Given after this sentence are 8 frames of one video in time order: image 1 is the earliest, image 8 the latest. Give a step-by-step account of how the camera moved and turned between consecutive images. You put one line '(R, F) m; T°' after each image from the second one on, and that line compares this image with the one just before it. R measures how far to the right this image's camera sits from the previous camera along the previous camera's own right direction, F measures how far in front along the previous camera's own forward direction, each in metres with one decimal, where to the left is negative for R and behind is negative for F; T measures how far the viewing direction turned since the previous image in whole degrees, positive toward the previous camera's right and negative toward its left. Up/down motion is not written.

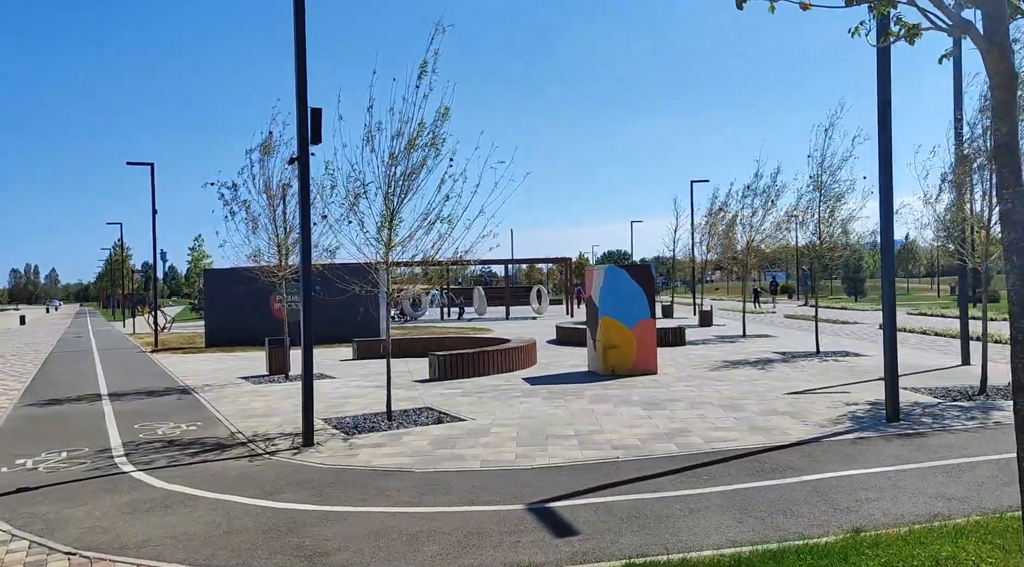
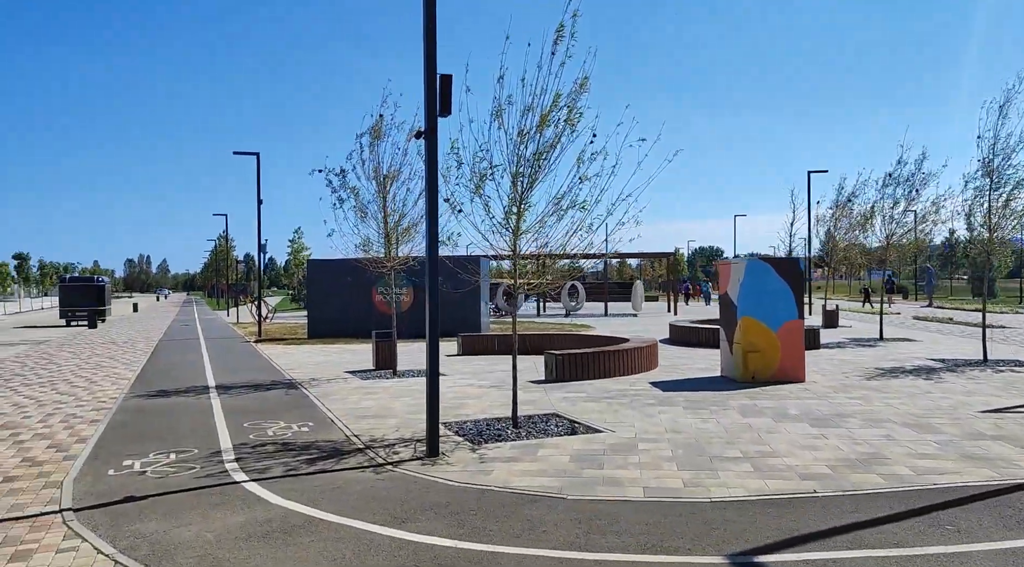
(-0.7, +1.2) m; -6°
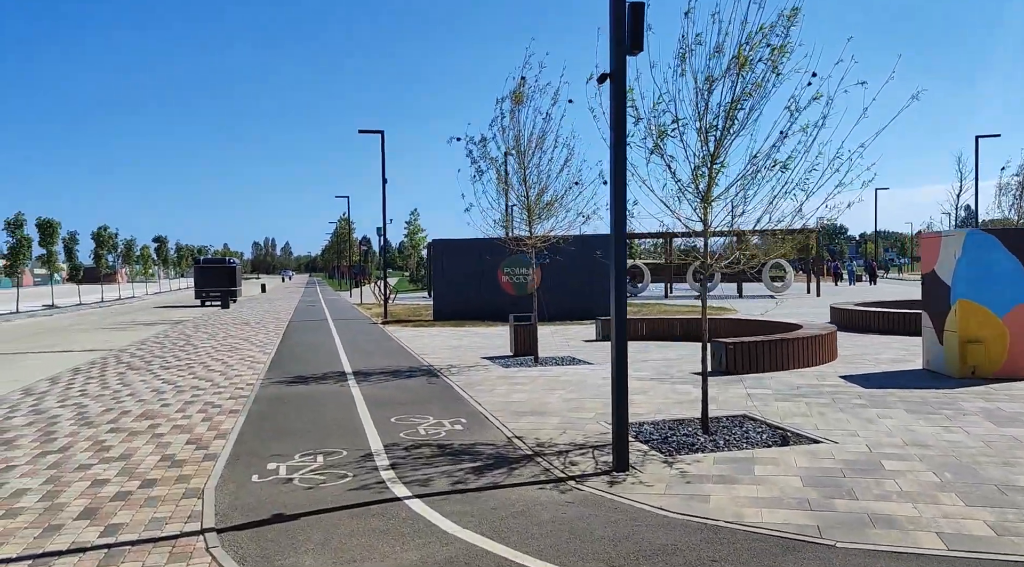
(-0.8, +1.4) m; -8°
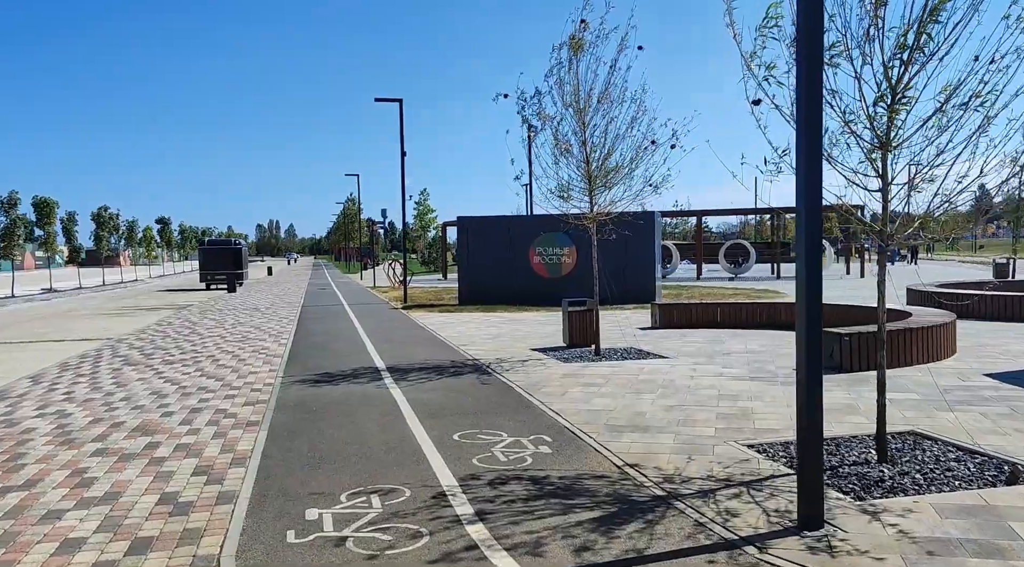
(-0.8, +2.0) m; 0°
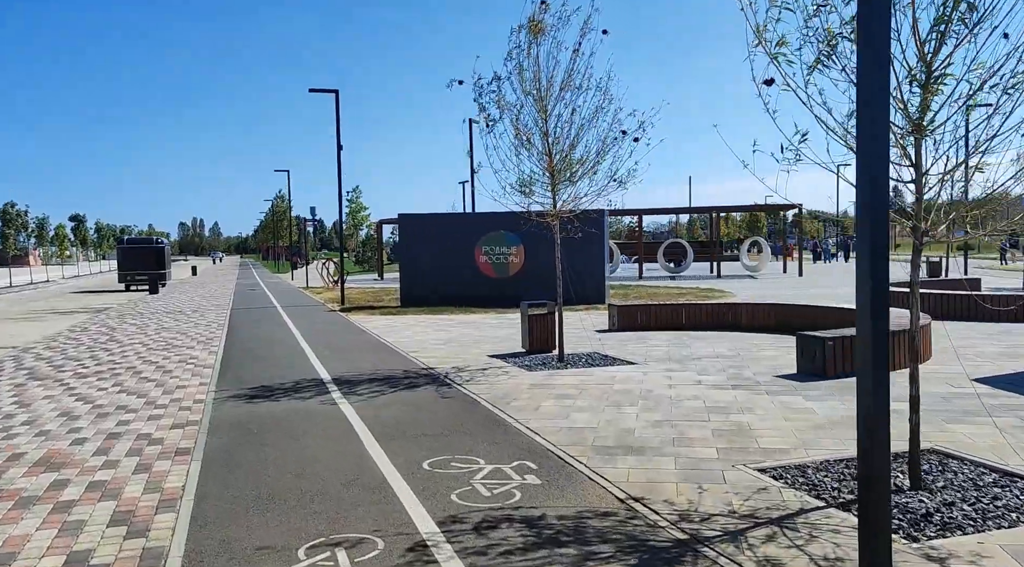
(-0.4, +0.9) m; +5°
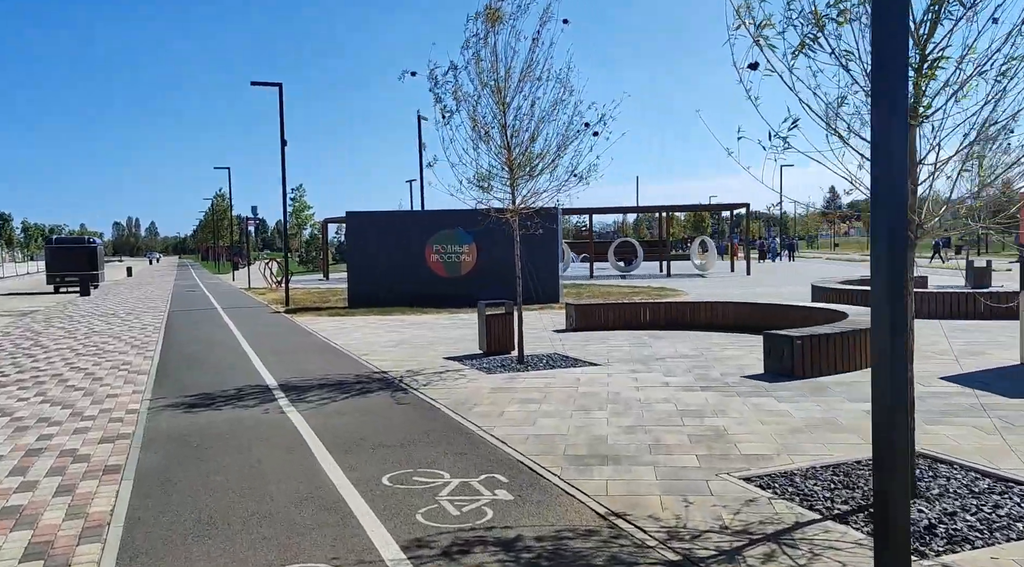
(-0.2, +0.5) m; +4°
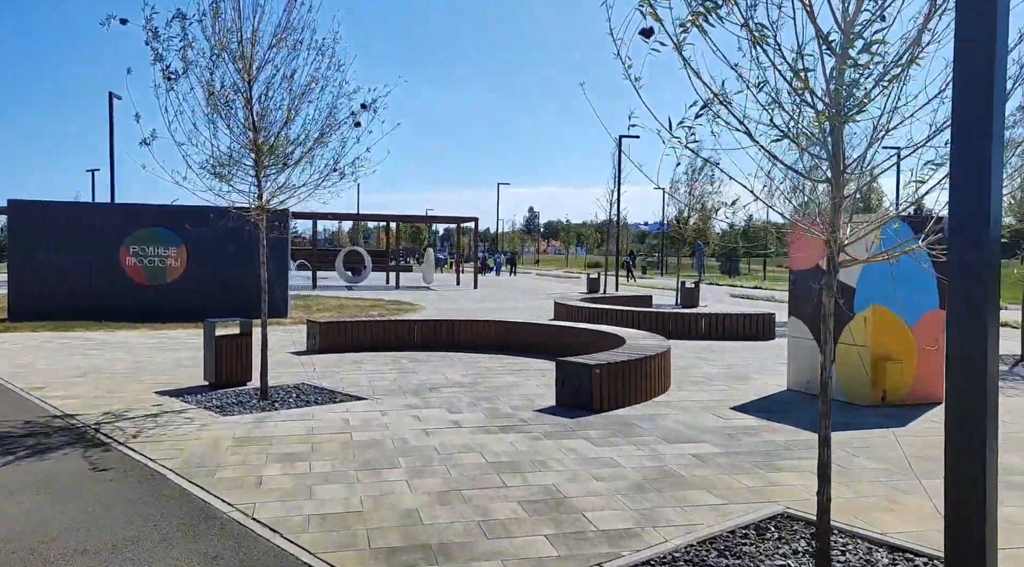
(-0.5, +1.8) m; +21°
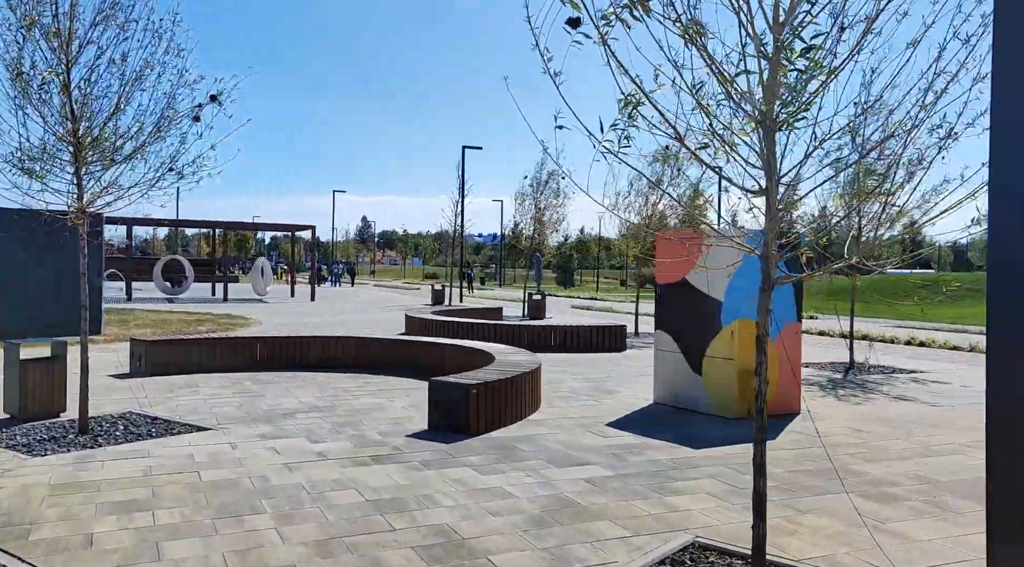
(-0.4, +0.6) m; +12°
